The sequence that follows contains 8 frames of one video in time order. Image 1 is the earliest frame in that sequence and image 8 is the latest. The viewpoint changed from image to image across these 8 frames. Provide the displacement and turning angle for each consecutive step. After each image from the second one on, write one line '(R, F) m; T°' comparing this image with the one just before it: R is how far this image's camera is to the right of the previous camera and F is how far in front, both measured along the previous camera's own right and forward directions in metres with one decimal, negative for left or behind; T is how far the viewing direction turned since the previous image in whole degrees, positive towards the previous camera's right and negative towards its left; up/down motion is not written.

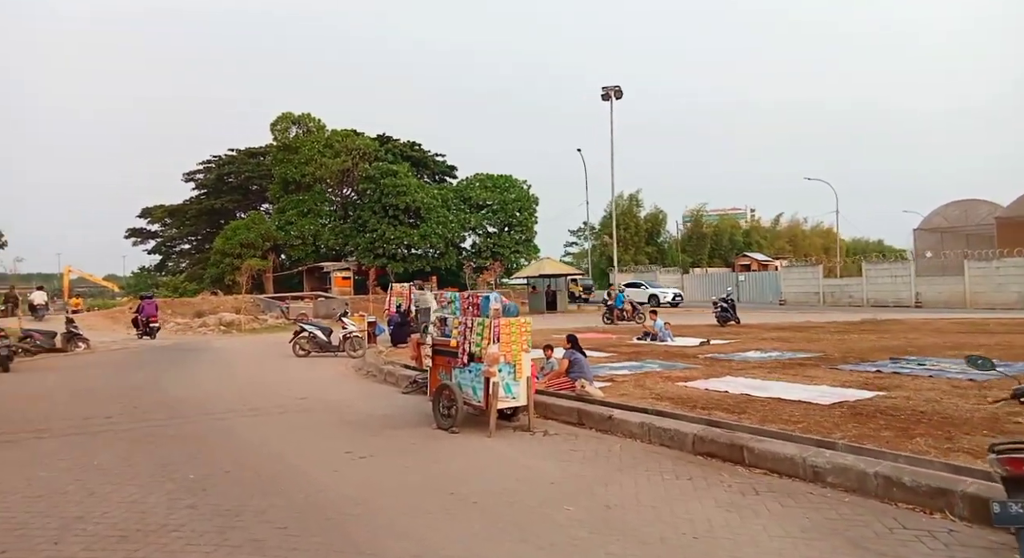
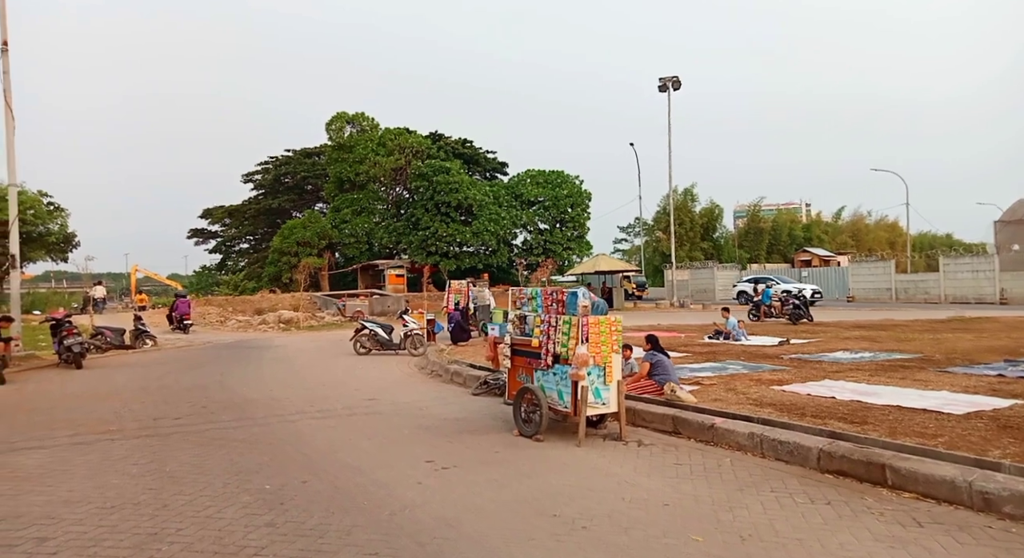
(-0.3, +0.4) m; -4°
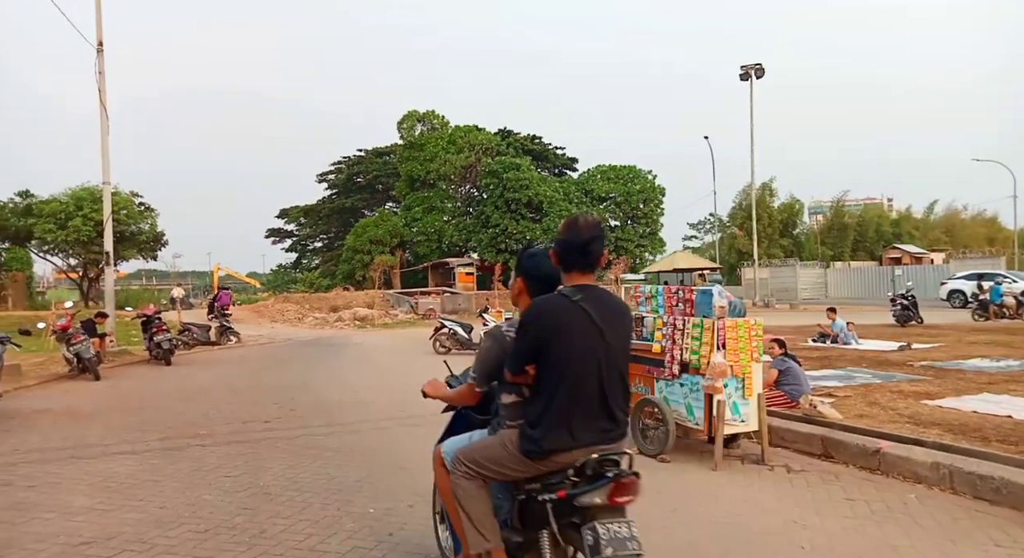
(-0.4, +0.6) m; -5°
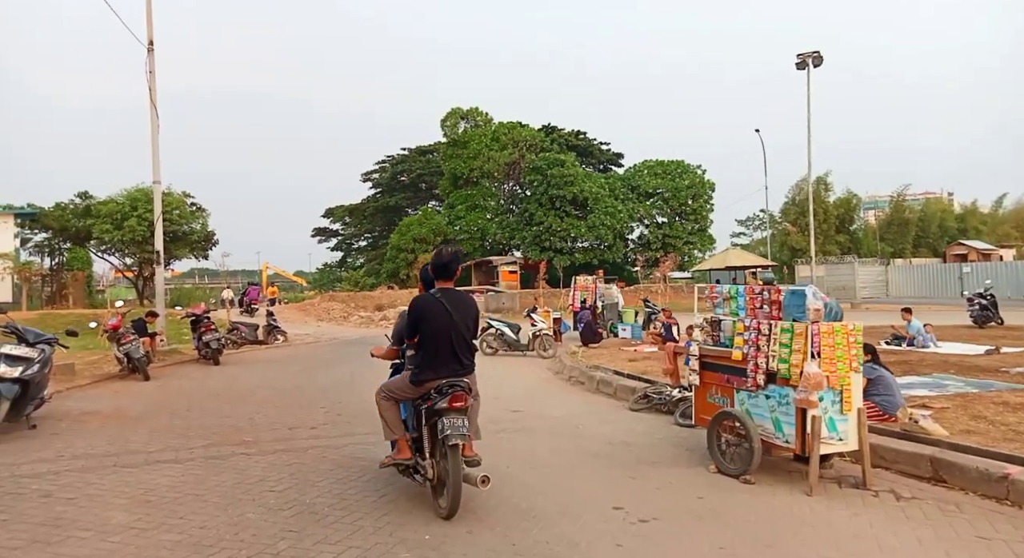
(-0.2, +0.4) m; -3°
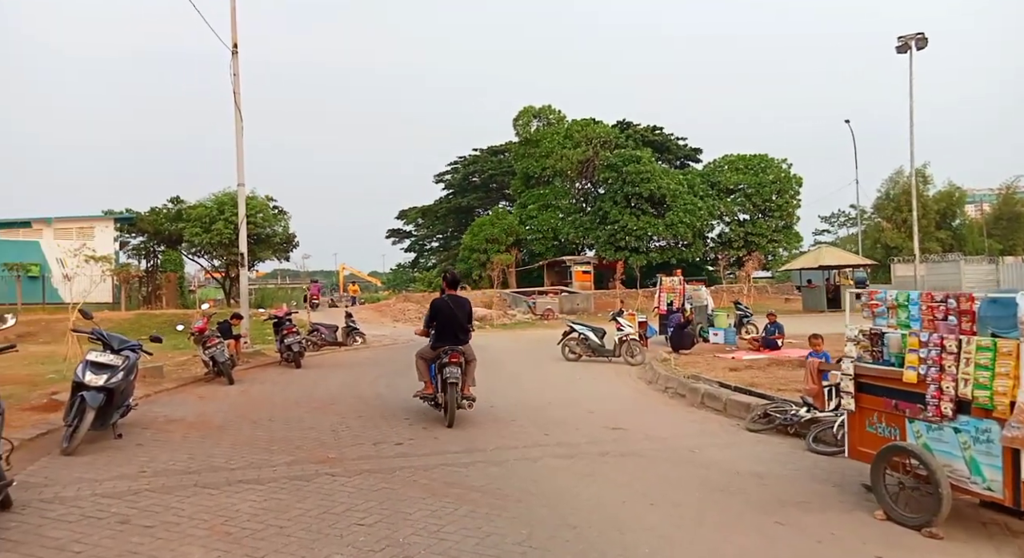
(-0.3, +0.6) m; -6°
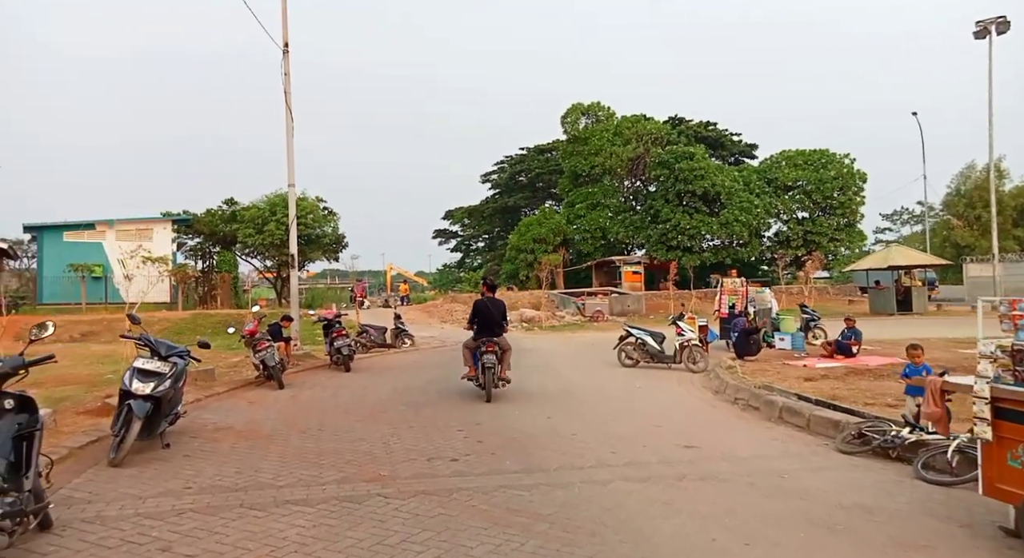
(-0.2, +0.5) m; -4°
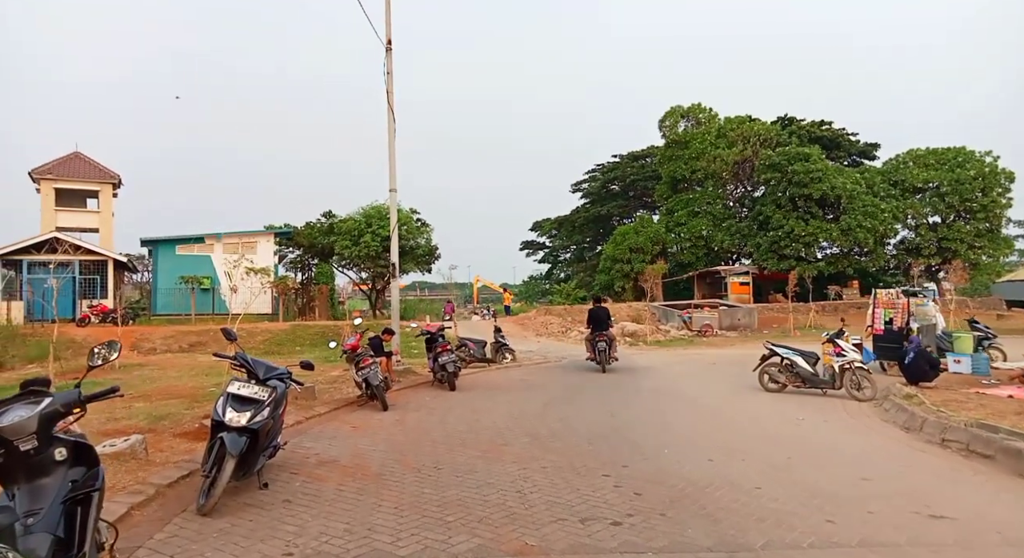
(-0.7, +1.4) m; -7°
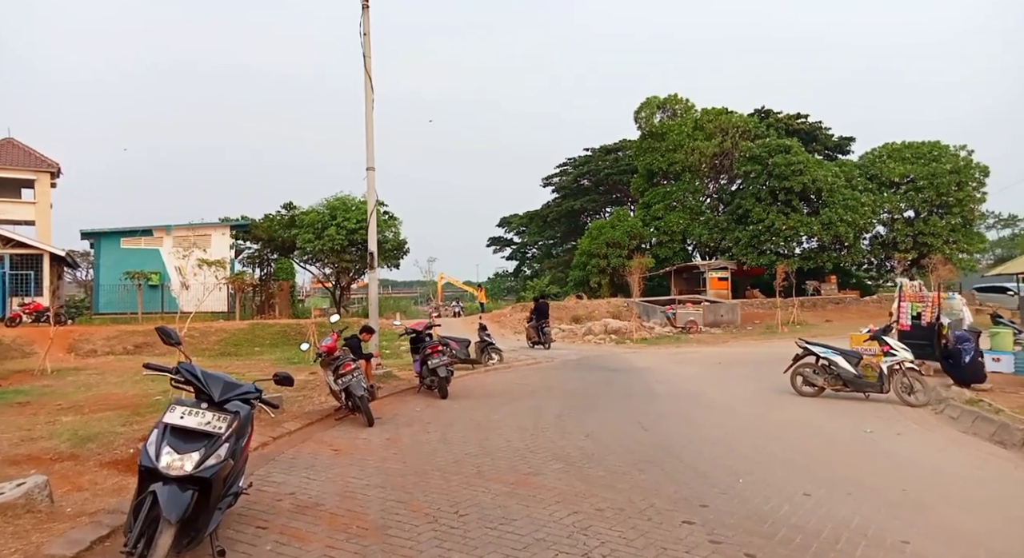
(-0.6, +1.7) m; +3°
